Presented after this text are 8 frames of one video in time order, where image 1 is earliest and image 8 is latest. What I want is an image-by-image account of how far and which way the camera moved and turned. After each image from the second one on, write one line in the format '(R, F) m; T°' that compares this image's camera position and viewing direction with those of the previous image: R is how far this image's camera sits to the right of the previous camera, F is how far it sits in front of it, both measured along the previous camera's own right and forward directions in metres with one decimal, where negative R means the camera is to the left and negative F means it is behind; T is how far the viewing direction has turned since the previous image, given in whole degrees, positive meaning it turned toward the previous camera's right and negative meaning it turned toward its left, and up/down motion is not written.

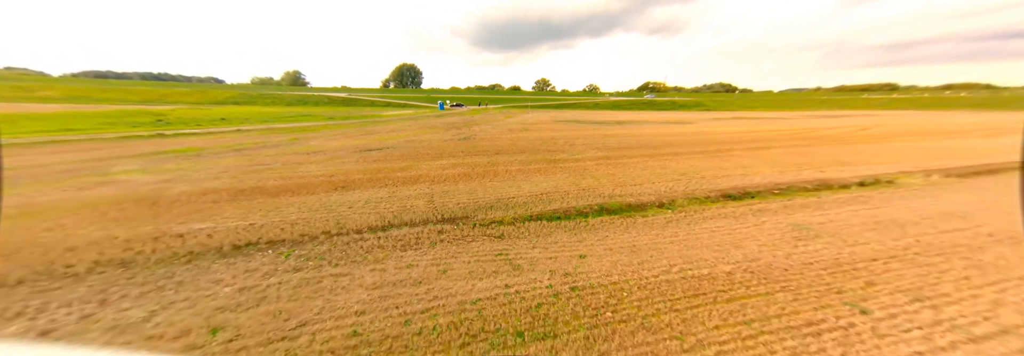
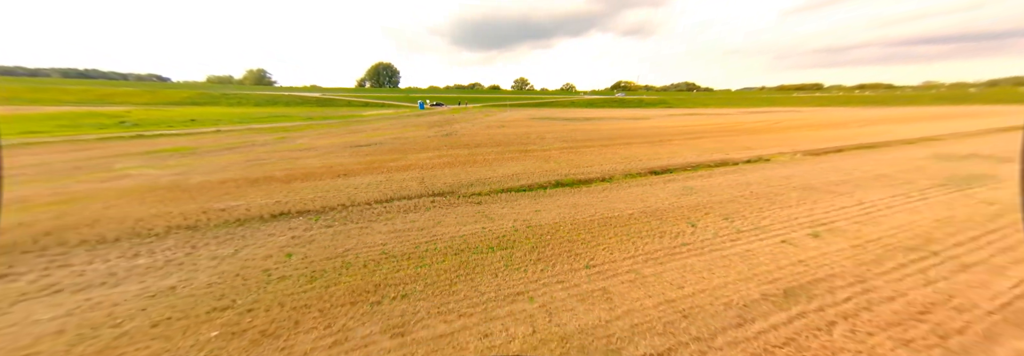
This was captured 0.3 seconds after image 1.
(+0.1, -1.3) m; +5°
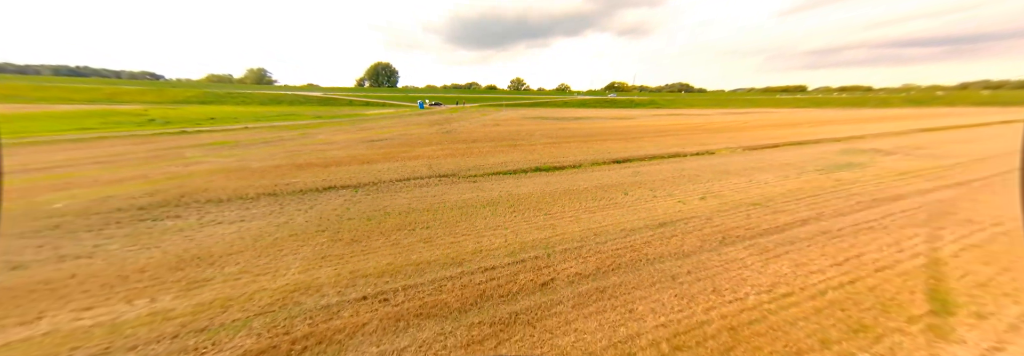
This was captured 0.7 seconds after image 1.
(+0.2, -1.6) m; +1°
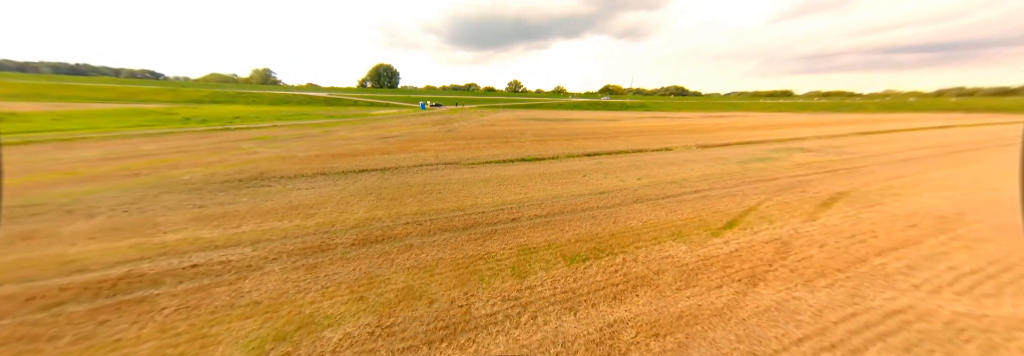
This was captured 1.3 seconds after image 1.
(+0.3, -1.9) m; +1°
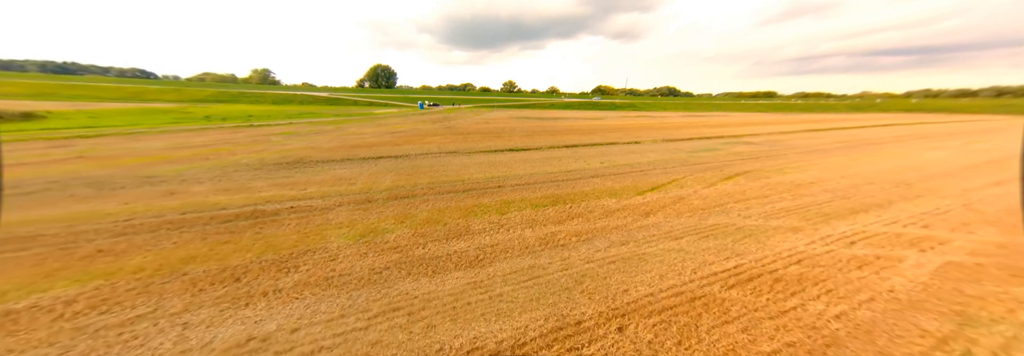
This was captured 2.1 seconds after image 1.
(+0.2, -1.8) m; +1°
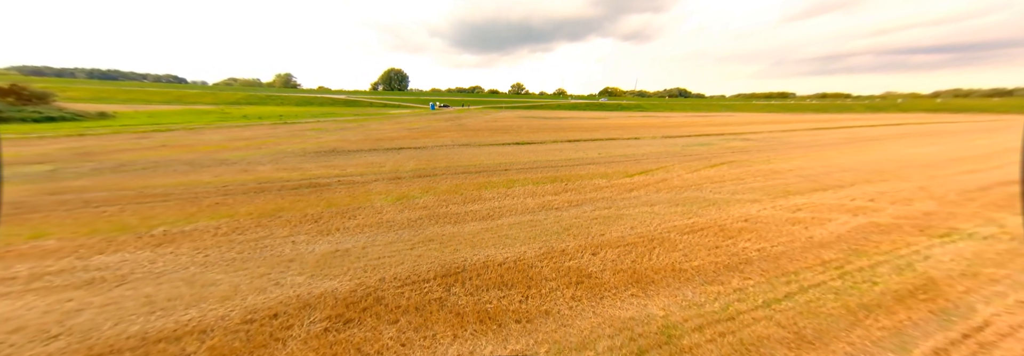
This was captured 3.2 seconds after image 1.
(+0.1, -1.0) m; -2°
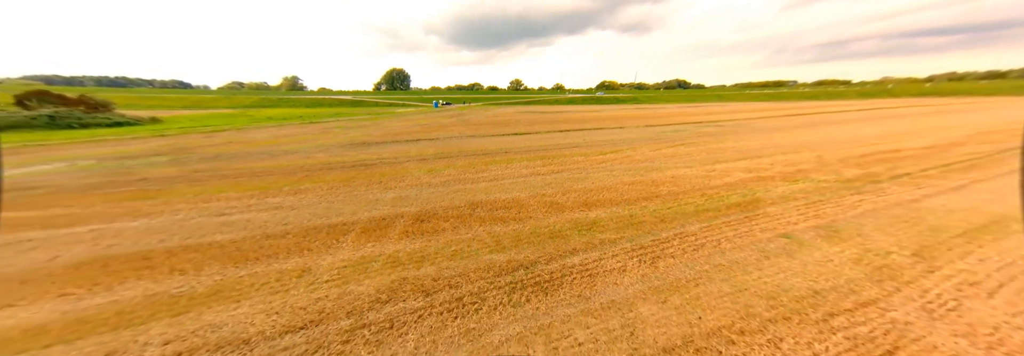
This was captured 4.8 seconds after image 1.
(+0.1, -1.9) m; 0°
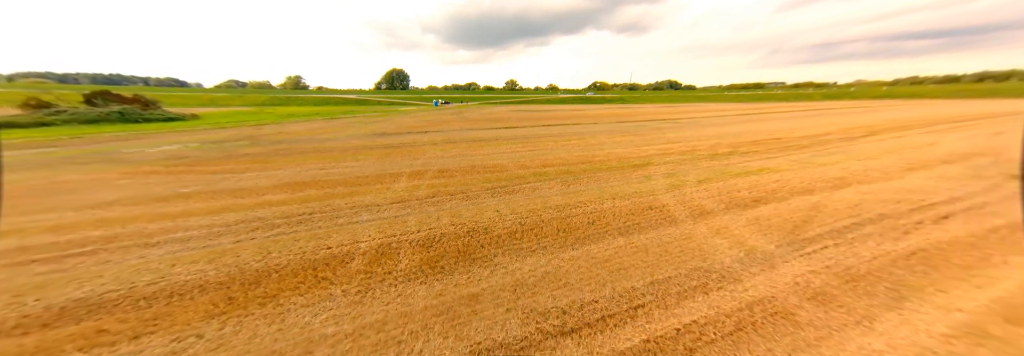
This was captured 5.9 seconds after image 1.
(+0.3, -2.7) m; +1°
